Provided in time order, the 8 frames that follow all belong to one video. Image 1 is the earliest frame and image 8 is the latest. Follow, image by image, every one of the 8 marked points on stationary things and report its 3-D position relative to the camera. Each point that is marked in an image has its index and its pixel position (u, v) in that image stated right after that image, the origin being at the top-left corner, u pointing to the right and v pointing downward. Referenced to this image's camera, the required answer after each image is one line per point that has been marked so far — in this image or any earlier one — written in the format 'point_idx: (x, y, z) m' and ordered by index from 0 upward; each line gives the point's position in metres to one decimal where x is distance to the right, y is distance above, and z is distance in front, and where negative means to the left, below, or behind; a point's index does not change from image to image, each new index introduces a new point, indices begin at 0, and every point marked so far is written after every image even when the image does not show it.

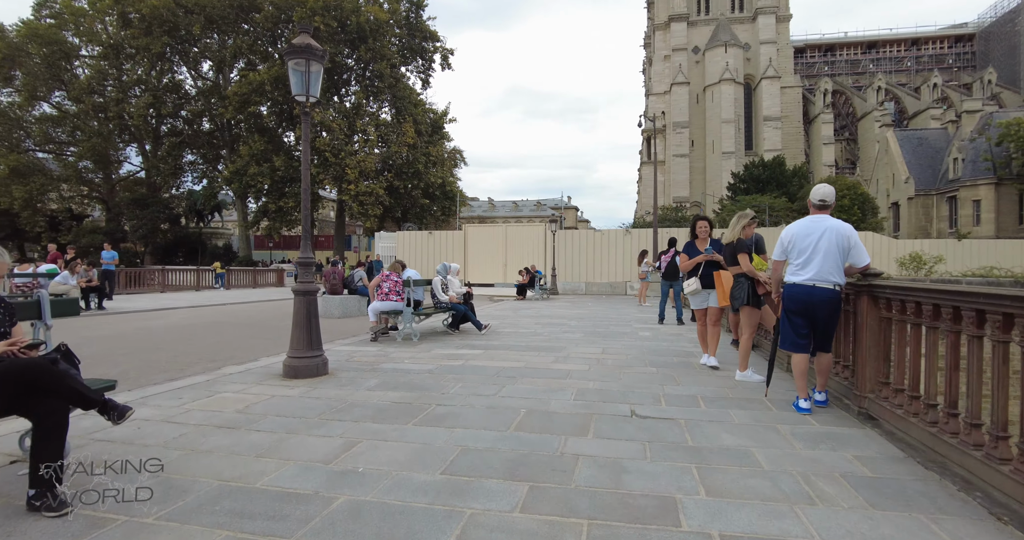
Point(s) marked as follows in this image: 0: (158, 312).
0: (-10.3, -1.2, +14.5) m
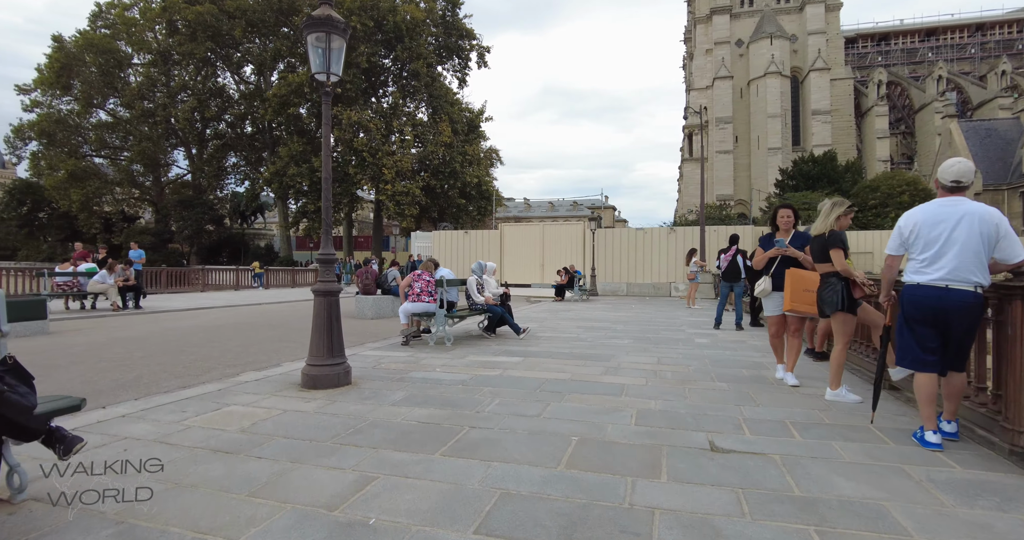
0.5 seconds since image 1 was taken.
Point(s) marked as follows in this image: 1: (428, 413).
0: (-9.2, -1.2, +14.4) m
1: (-0.8, -1.3, +4.7) m
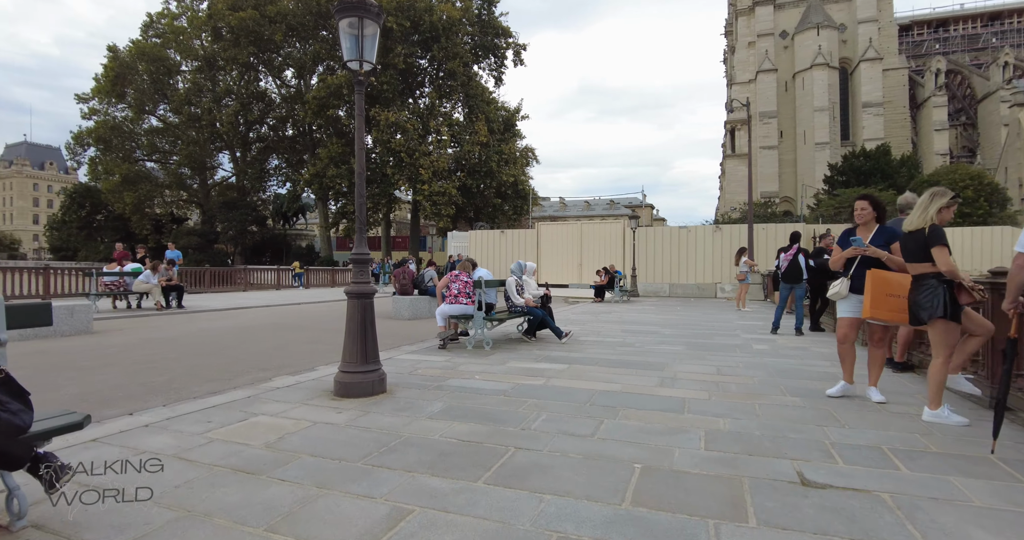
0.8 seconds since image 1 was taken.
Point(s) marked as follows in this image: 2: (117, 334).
0: (-8.1, -1.2, +14.5) m
1: (-0.4, -1.3, +4.2) m
2: (-7.4, -1.2, +9.3) m
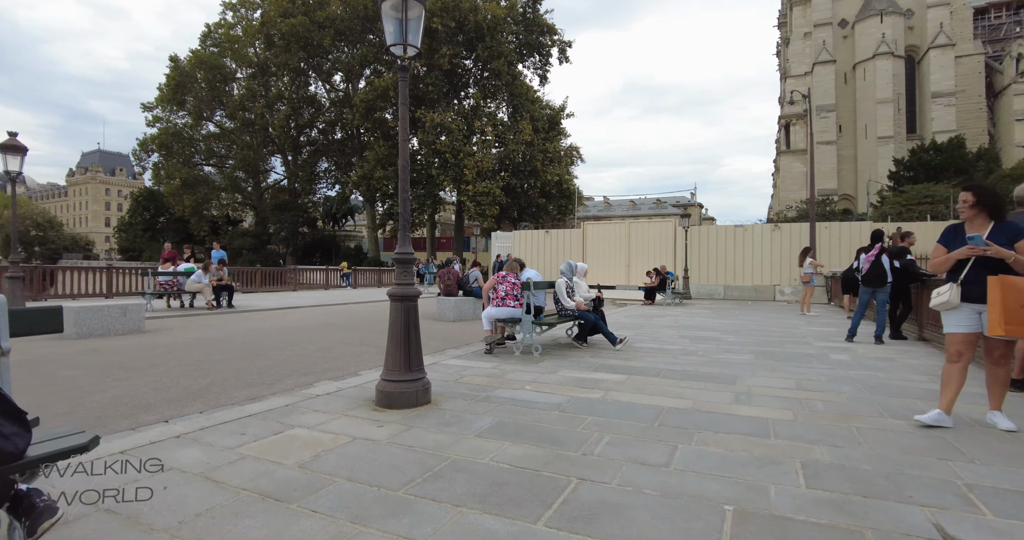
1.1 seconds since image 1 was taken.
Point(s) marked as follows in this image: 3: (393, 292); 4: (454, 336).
0: (-6.7, -1.2, +14.6) m
1: (+0.1, -1.3, +3.7) m
2: (-6.5, -1.2, +9.4) m
3: (-1.2, -0.2, +4.9) m
4: (-1.2, -1.3, +10.2) m
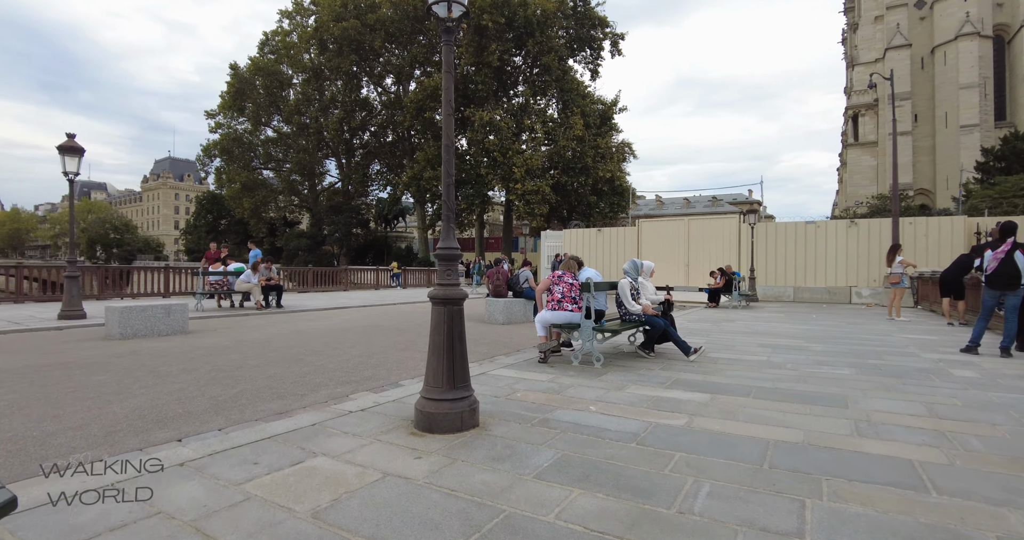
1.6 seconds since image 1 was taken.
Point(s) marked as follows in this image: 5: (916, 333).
0: (-5.2, -1.2, +14.3) m
1: (+0.5, -1.3, +2.8) m
2: (-5.5, -1.2, +9.1) m
3: (-0.6, -0.2, +4.1) m
4: (-0.1, -1.3, +9.4) m
5: (+9.5, -1.5, +11.8) m
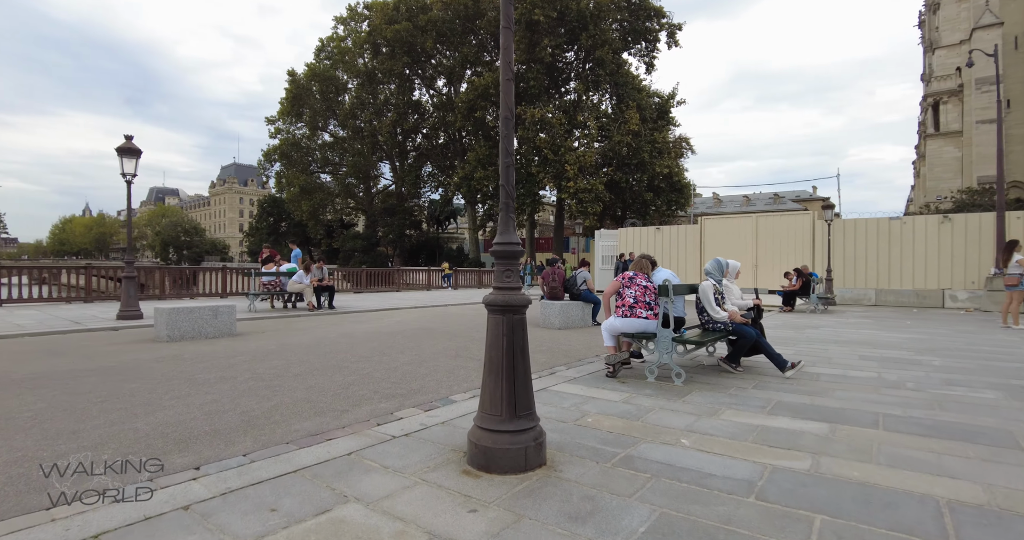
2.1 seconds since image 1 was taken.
0: (-3.7, -1.2, +13.9) m
1: (+0.8, -1.3, +1.9) m
2: (-4.5, -1.2, +8.8) m
3: (-0.1, -0.2, +3.4) m
4: (+0.9, -1.3, +8.5) m
5: (+10.8, -1.5, +10.0) m
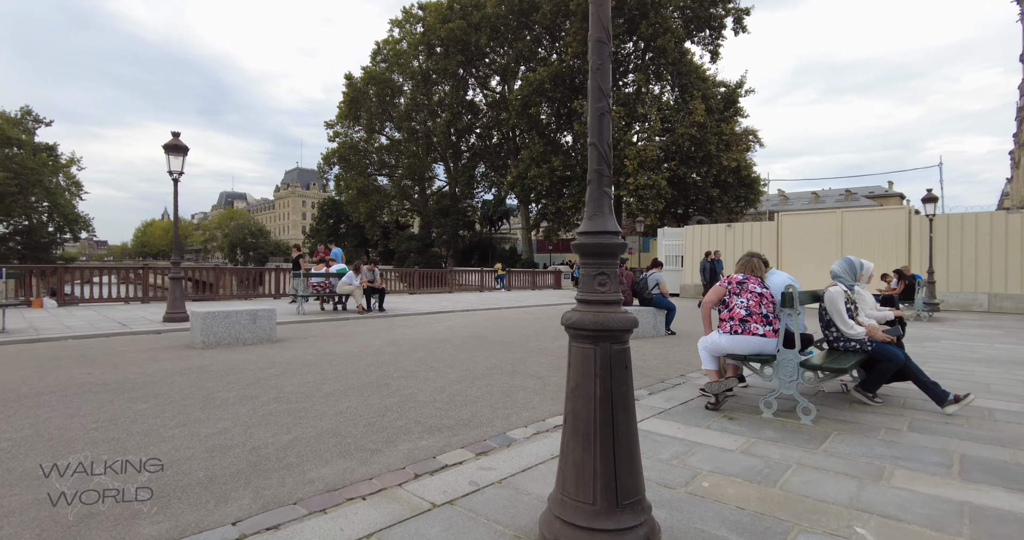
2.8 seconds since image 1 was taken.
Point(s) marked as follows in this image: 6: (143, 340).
0: (-2.2, -1.2, +13.1) m
1: (+1.1, -1.3, +0.7) m
2: (-3.4, -1.2, +8.1) m
3: (+0.3, -0.2, +2.2) m
4: (+1.8, -1.4, +7.2) m
5: (+11.8, -1.5, +7.7) m
6: (-6.3, -1.2, +8.5) m
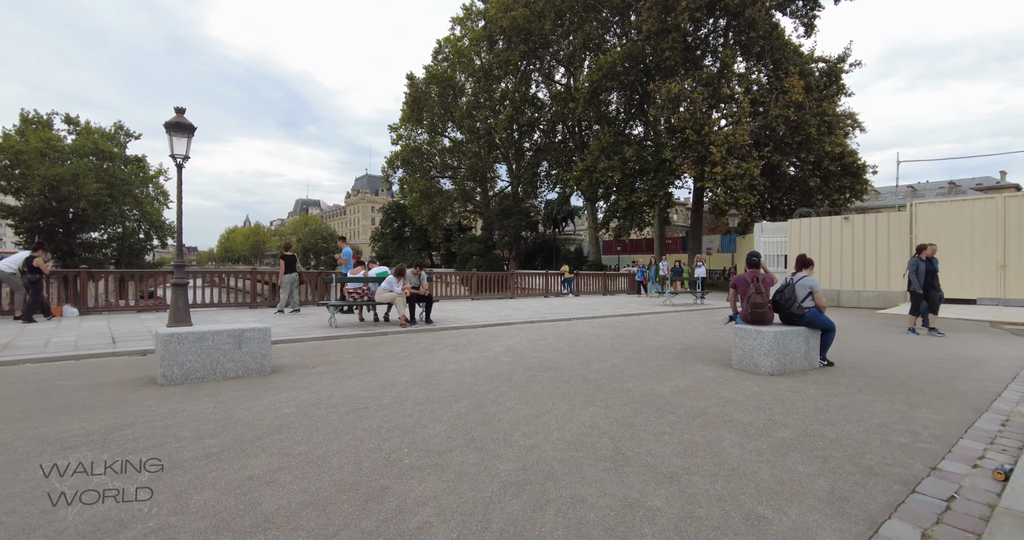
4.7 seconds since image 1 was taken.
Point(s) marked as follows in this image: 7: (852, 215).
0: (-0.6, -1.3, +10.5) m
1: (+1.1, -1.3, -2.2) m
2: (-2.5, -1.3, +5.7) m
3: (+0.5, -0.2, -0.6) m
4: (+2.7, -1.4, +4.2) m
5: (+12.6, -1.5, +3.4) m
6: (-5.2, -1.3, +6.5) m
7: (+12.6, +1.9, +18.3) m
